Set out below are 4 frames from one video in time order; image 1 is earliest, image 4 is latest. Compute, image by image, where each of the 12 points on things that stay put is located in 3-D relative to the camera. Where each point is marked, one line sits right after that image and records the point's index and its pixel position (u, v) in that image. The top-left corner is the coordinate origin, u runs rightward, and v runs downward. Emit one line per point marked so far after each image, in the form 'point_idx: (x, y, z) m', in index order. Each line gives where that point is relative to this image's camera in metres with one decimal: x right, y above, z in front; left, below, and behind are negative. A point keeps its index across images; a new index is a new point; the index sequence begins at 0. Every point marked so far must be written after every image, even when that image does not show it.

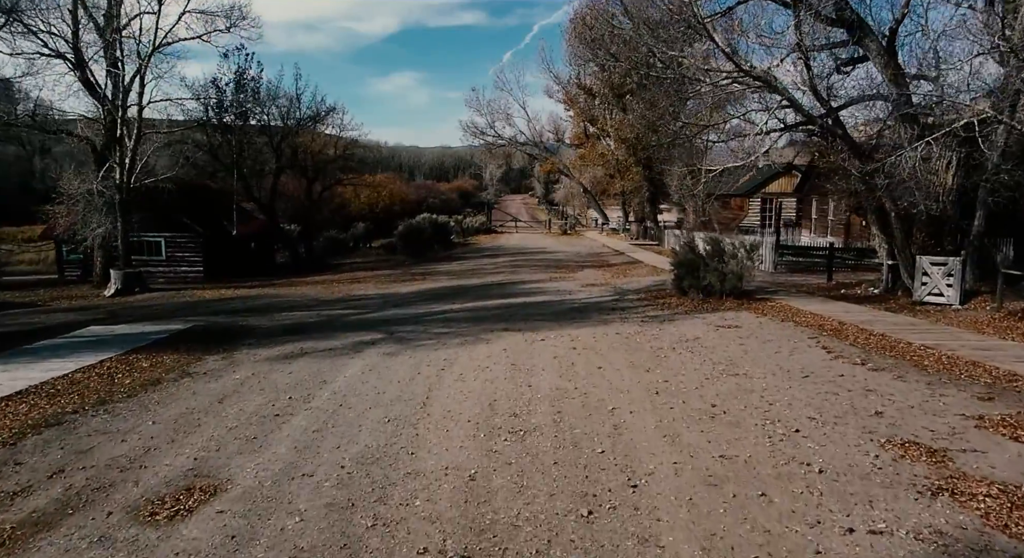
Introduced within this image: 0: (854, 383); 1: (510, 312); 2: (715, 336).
0: (+3.3, -1.0, +6.4) m
1: (0.0, -0.6, +12.8) m
2: (+2.8, -0.8, +9.3) m
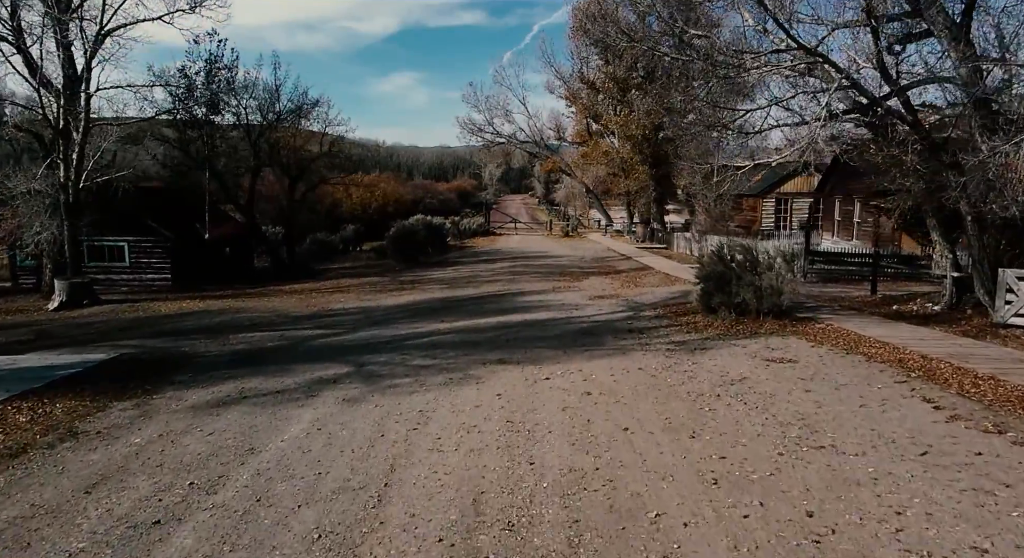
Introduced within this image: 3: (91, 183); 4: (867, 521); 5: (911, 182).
0: (+3.2, -1.3, +4.4) m
1: (-0.1, -0.9, +10.8) m
2: (+2.8, -1.1, +7.2) m
3: (-10.3, +2.3, +16.4) m
4: (+2.0, -1.4, +3.8) m
5: (+6.8, +1.7, +11.4) m
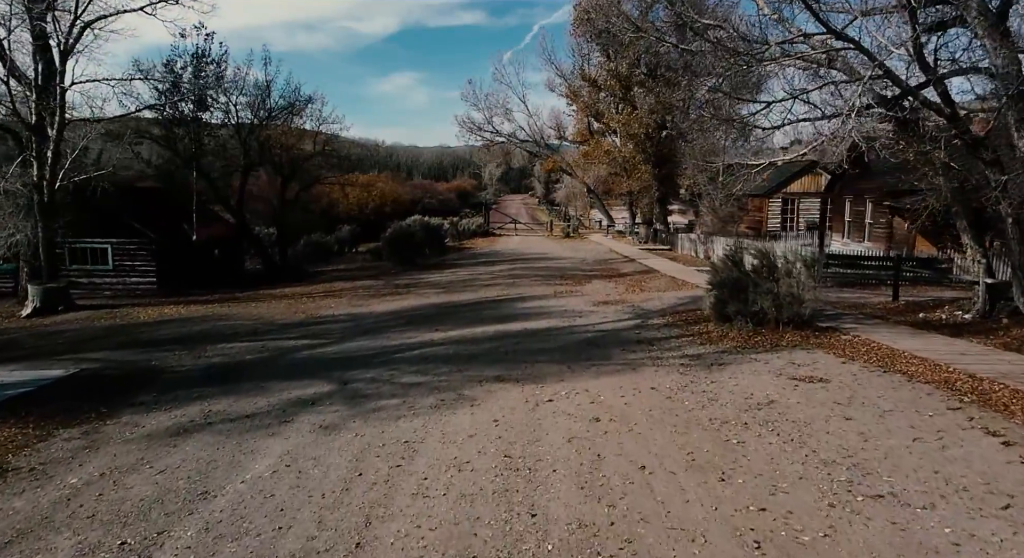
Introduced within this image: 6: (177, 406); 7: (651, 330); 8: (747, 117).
0: (+3.2, -1.4, +3.5) m
1: (-0.1, -1.0, +9.9) m
2: (+2.8, -1.2, +6.4) m
3: (-10.3, +2.2, +15.6) m
4: (+2.0, -1.5, +3.0) m
5: (+6.8, +1.6, +10.6) m
6: (-3.5, -1.3, +7.1) m
7: (+2.3, -0.9, +11.3) m
8: (+4.4, +3.1, +13.1) m
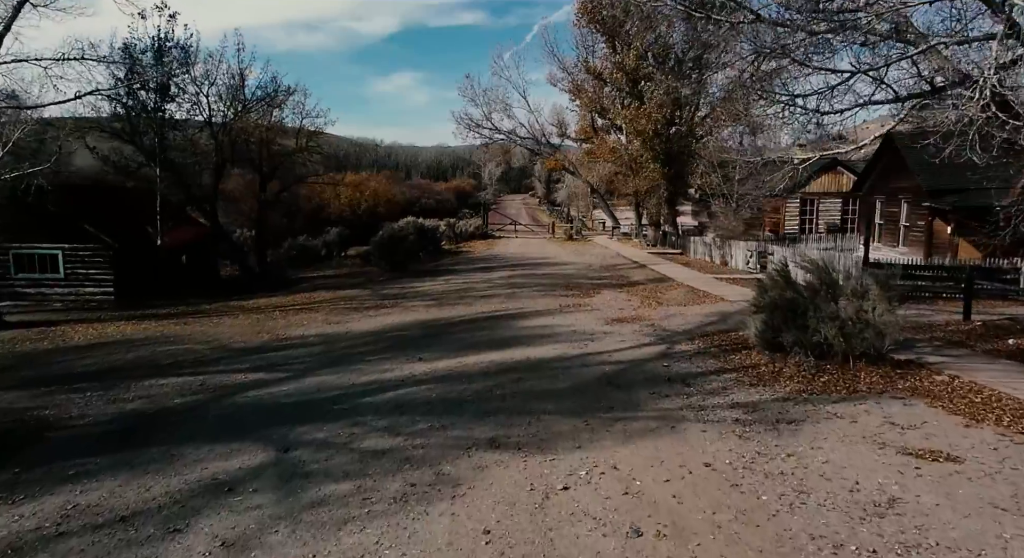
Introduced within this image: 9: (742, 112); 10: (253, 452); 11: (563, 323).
0: (+3.2, -1.6, +1.4) m
1: (-0.1, -1.3, +7.8) m
2: (+2.7, -1.4, +4.3) m
3: (-10.3, +2.0, +13.5) m
4: (+2.0, -1.7, +0.9) m
5: (+6.8, +1.3, +8.5) m
6: (-3.5, -1.6, +5.0) m
7: (+2.3, -1.1, +9.2) m
8: (+4.4, +2.8, +11.0) m
9: (+4.1, +2.9, +11.6) m
10: (-2.3, -1.5, +5.9) m
11: (+0.9, -0.8, +12.7) m
